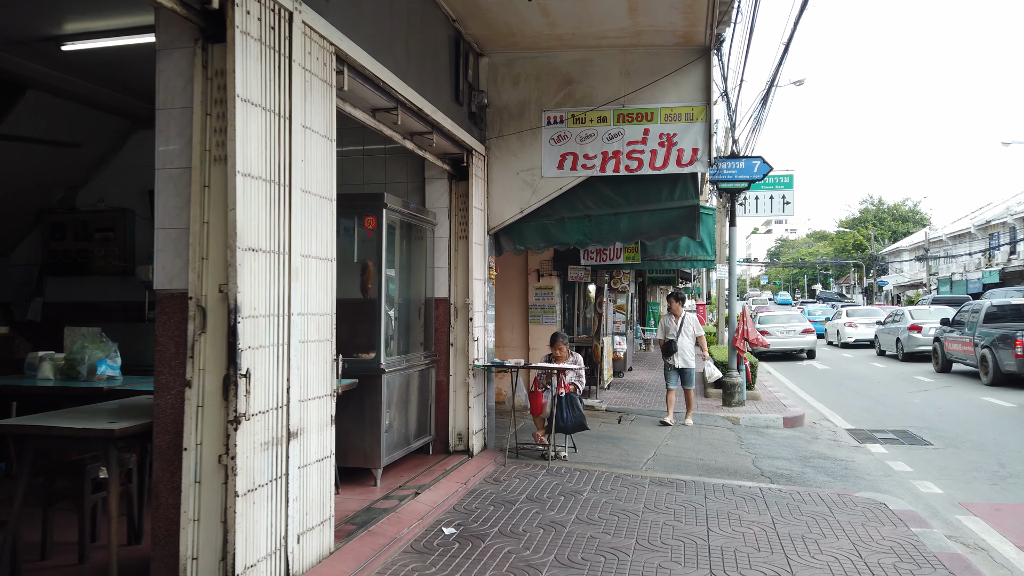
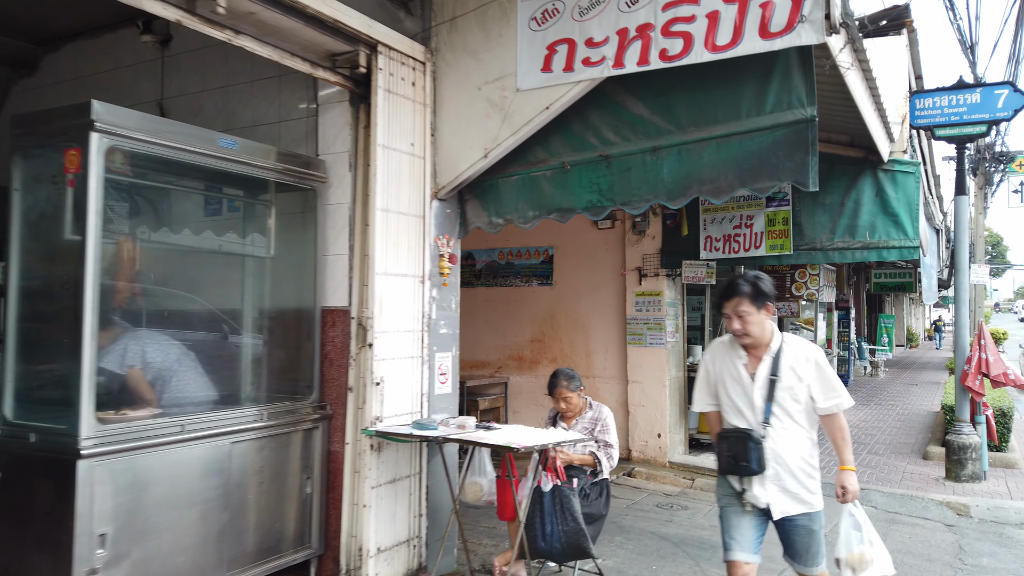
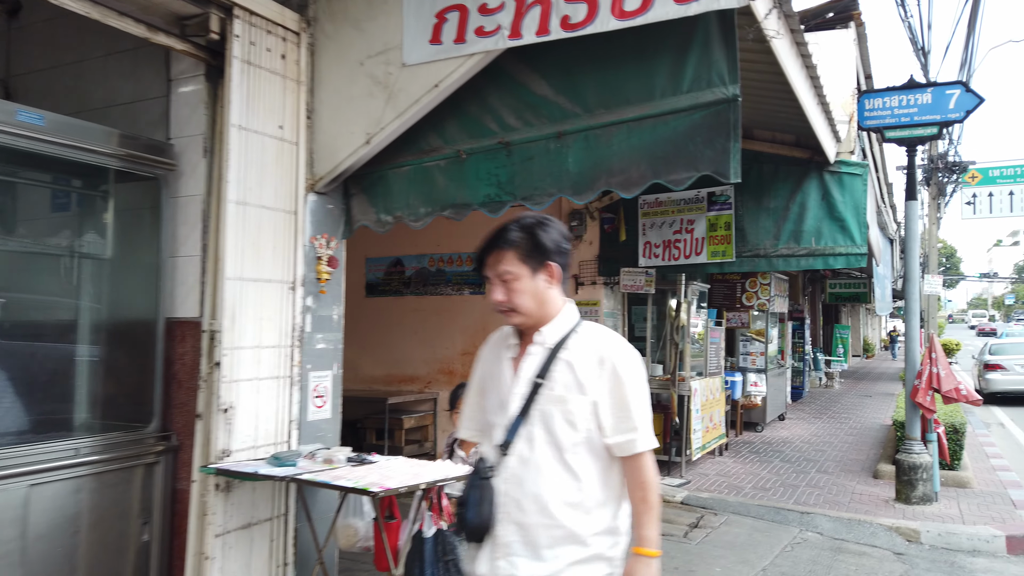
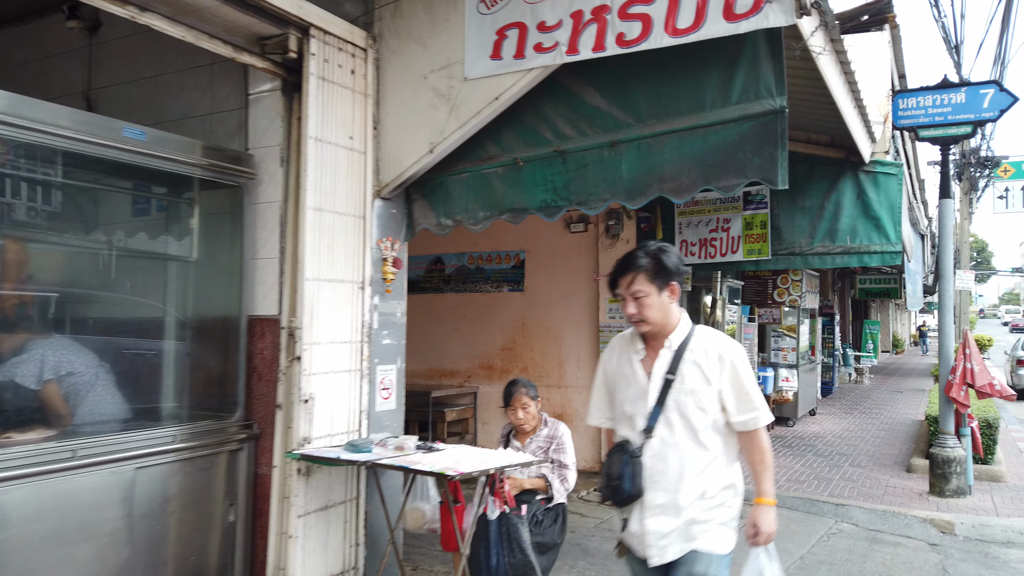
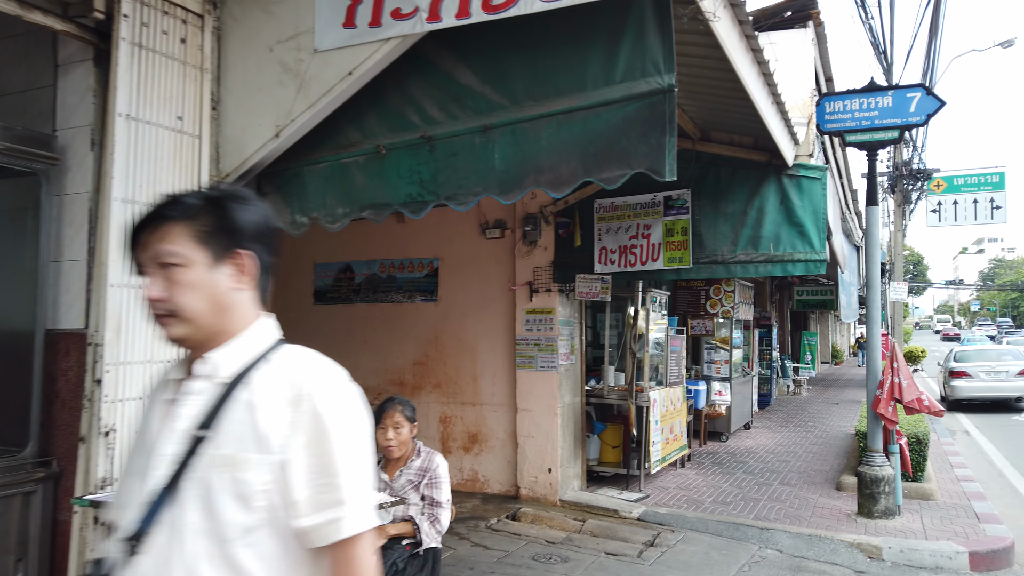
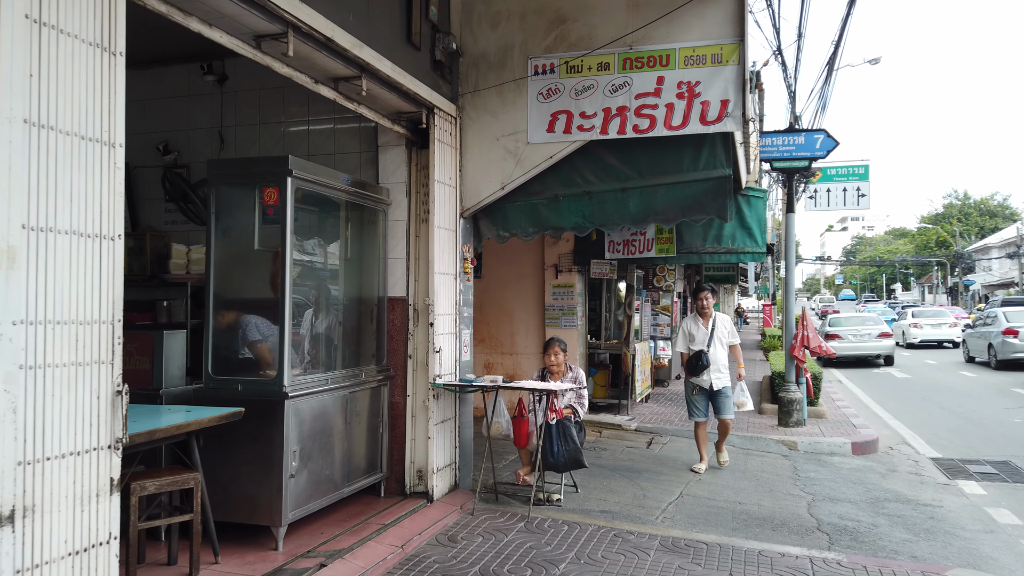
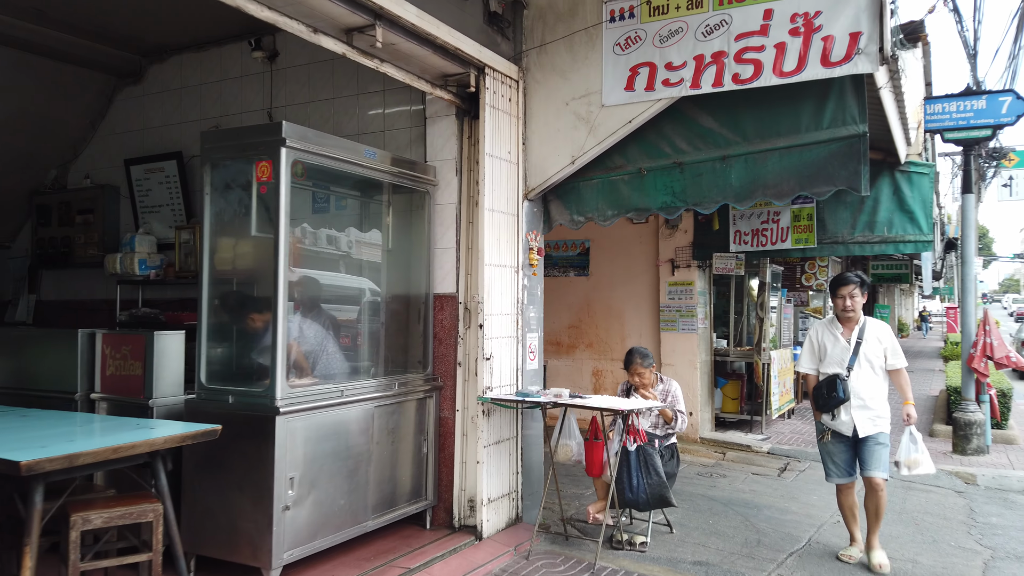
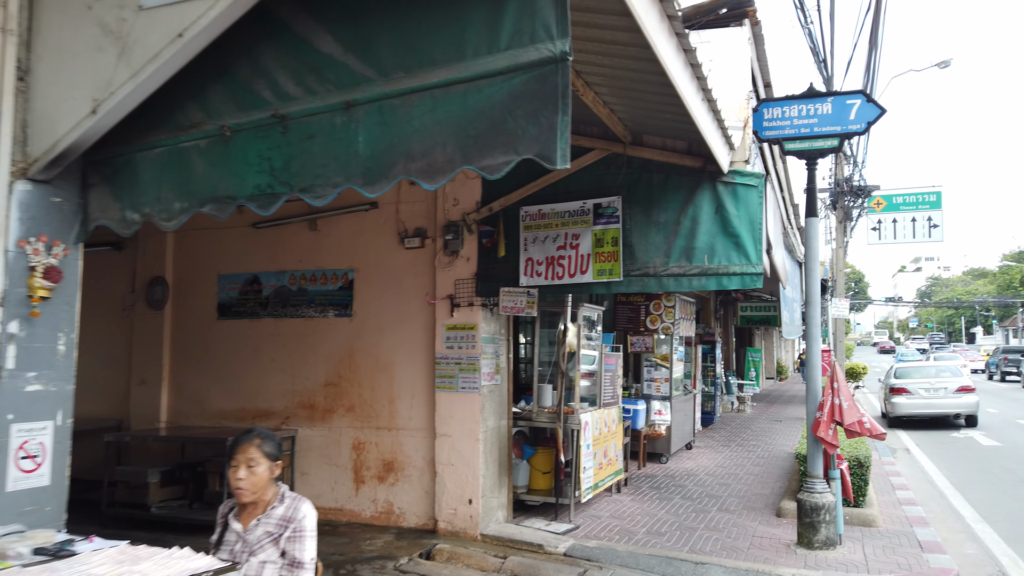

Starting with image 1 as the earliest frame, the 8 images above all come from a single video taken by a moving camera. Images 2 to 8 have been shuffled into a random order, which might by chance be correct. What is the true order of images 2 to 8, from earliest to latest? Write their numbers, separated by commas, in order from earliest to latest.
6, 7, 2, 4, 3, 5, 8
